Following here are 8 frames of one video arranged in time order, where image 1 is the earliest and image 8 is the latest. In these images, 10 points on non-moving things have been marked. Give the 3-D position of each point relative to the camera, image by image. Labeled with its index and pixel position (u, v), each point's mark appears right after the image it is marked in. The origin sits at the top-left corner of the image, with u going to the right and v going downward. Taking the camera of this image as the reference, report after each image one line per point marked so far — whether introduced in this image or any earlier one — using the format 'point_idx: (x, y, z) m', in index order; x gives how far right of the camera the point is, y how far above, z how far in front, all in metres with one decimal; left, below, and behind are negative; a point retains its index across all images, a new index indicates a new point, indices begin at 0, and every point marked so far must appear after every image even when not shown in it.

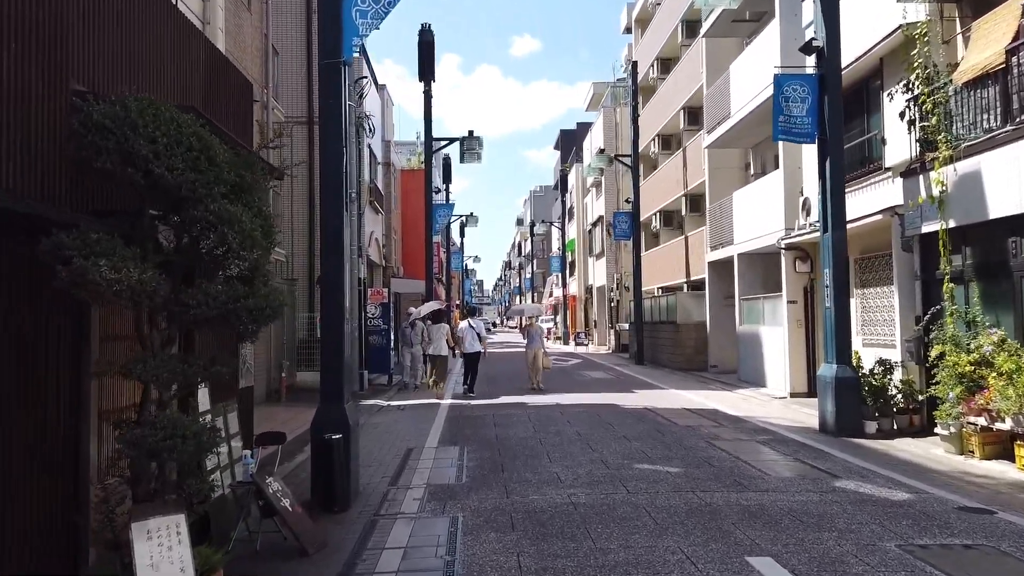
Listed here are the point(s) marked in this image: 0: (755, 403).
0: (+5.1, -2.4, +15.8) m
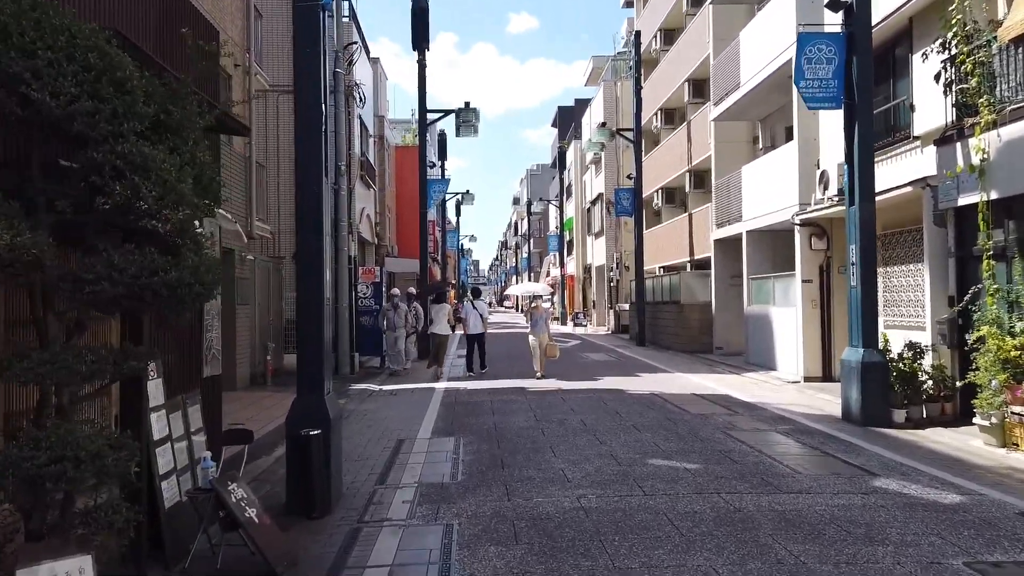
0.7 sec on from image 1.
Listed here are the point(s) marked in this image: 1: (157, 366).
0: (+5.1, -2.0, +15.0) m
1: (-2.6, -0.6, +5.6) m
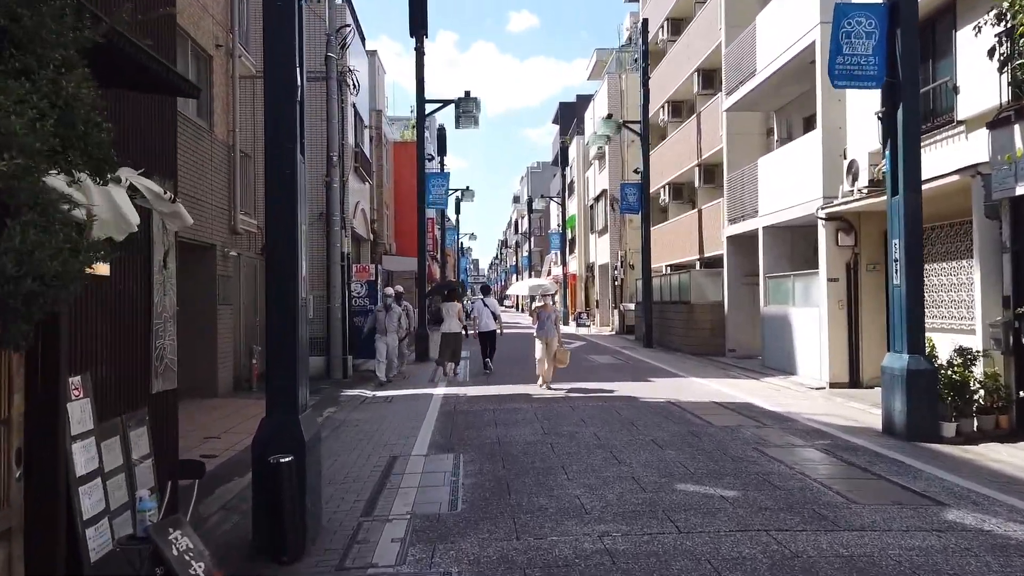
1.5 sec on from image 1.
0: (+5.1, -2.0, +13.9) m
1: (-2.6, -0.6, +4.5) m
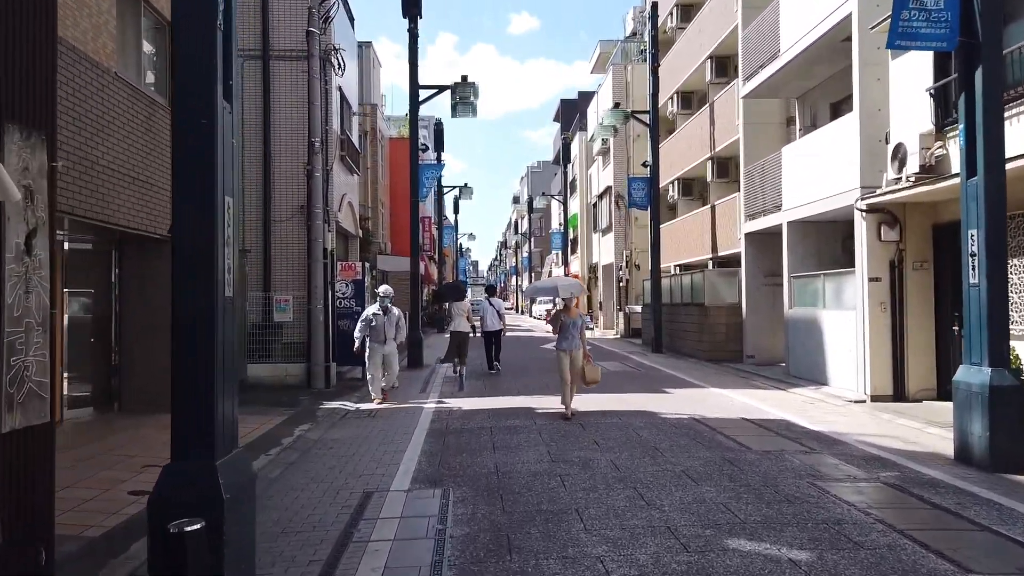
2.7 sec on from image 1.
0: (+5.1, -2.0, +12.3) m
1: (-2.5, -0.5, +2.9) m
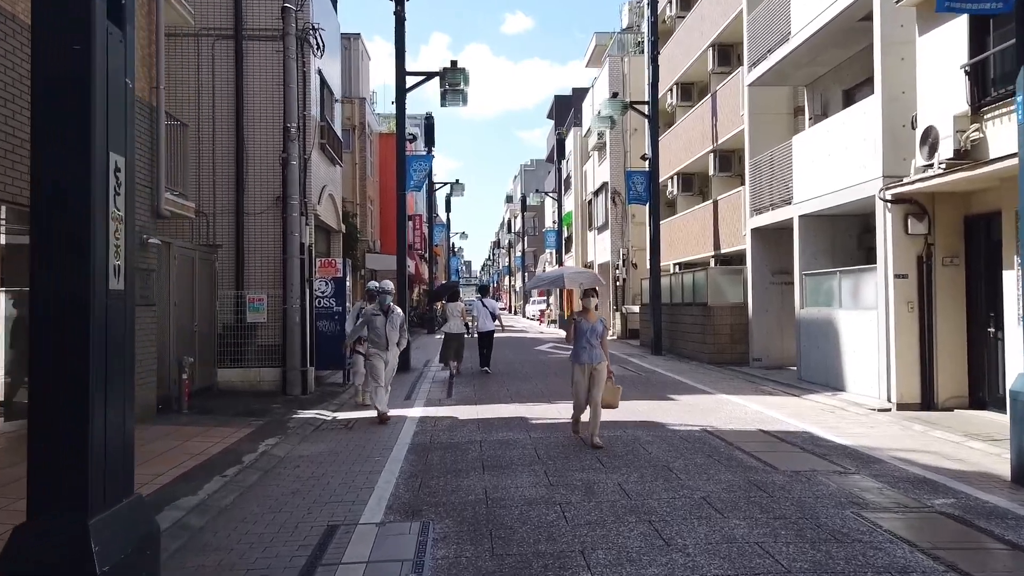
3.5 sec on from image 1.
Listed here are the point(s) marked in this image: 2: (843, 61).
0: (+5.0, -2.0, +11.2) m
1: (-2.6, -0.5, +1.7) m
2: (+7.4, +5.1, +16.9) m
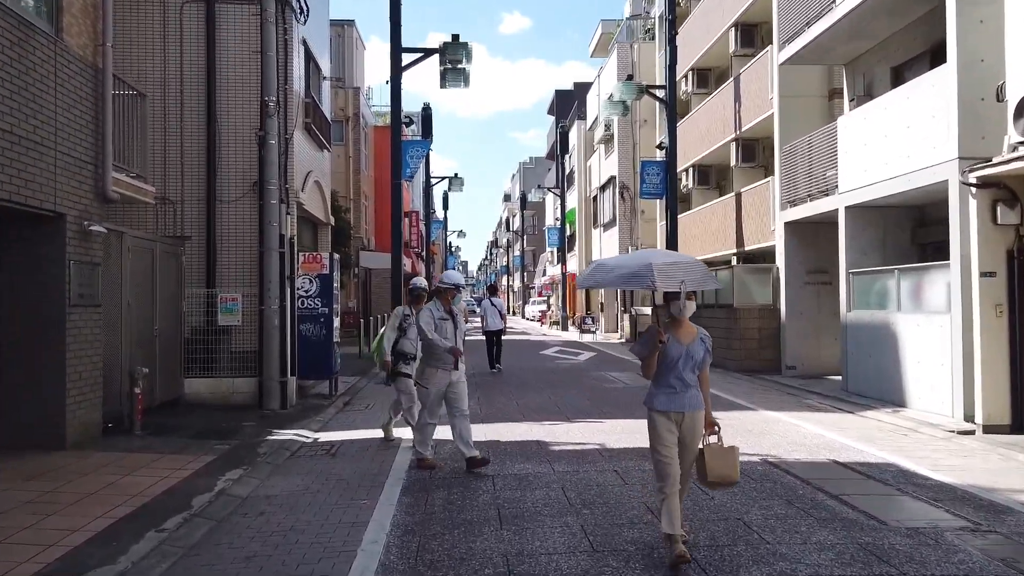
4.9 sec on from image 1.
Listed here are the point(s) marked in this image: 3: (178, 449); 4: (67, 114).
0: (+5.2, -2.0, +9.3) m
1: (-2.3, -0.5, -0.2) m
2: (+7.6, +5.1, +15.1) m
3: (-4.0, -1.9, +9.1) m
4: (-5.2, +2.1, +8.7) m
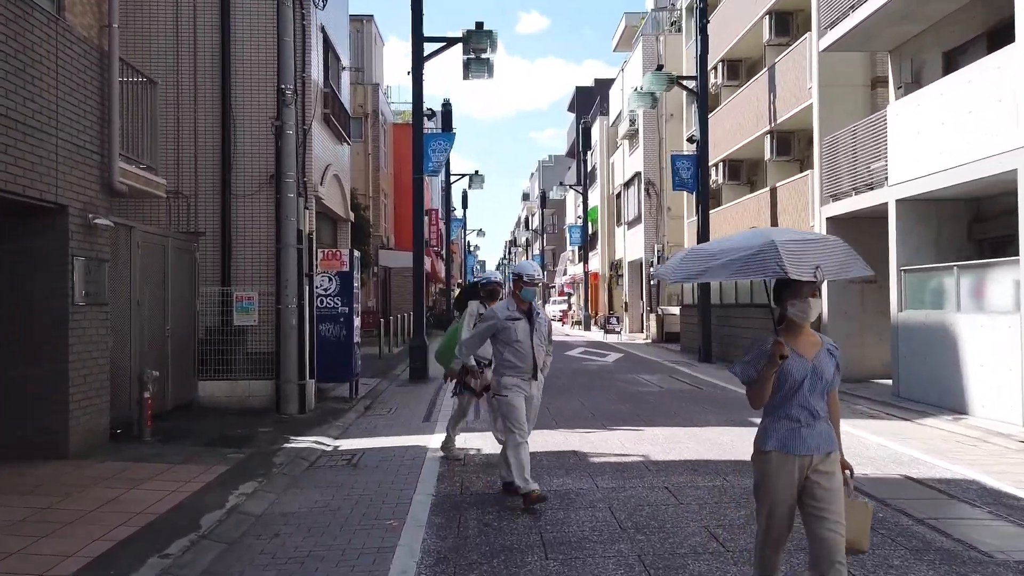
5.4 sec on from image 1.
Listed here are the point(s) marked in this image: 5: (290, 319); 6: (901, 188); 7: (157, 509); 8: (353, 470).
0: (+5.6, -1.9, +8.5) m
1: (-2.1, -0.4, -0.8) m
2: (+8.1, +5.1, +14.2) m
3: (-3.6, -1.9, +8.4) m
4: (-4.8, +2.1, +8.1) m
5: (-3.3, -0.5, +11.2) m
6: (+6.8, +1.7, +13.2) m
7: (-3.0, -1.9, +6.4) m
8: (-1.7, -2.0, +8.2) m
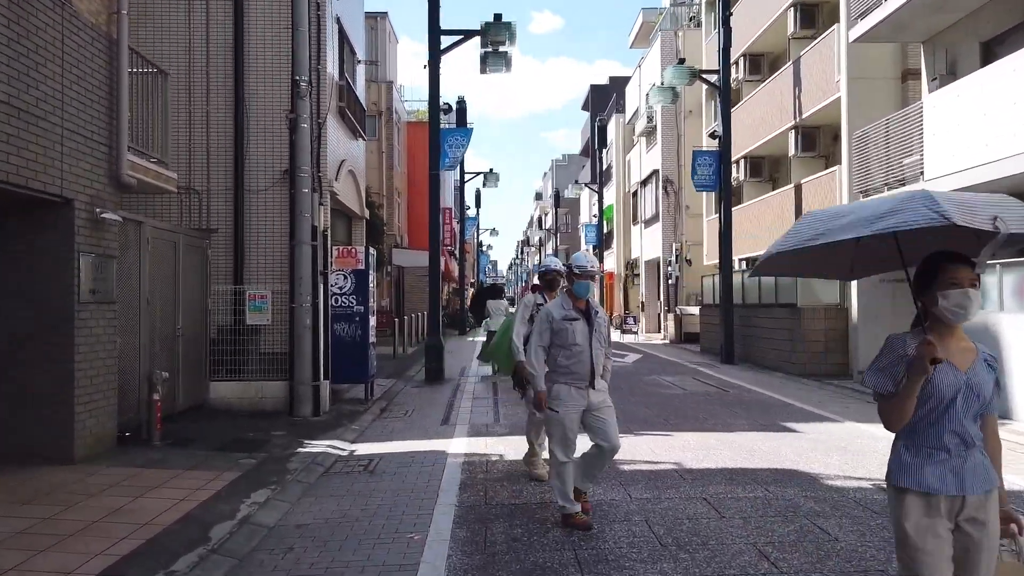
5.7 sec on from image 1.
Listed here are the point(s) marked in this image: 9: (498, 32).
0: (+5.9, -1.9, +8.0) m
1: (-2.0, -0.4, -1.2) m
2: (+8.5, +5.1, +13.6) m
3: (-3.4, -1.9, +8.1) m
4: (-4.6, +2.1, +7.8) m
5: (-3.0, -0.4, +10.9) m
6: (+7.1, +1.8, +12.7) m
7: (-2.8, -1.8, +6.0) m
8: (-1.5, -2.0, +7.8) m
9: (-0.3, +5.5, +16.3) m
